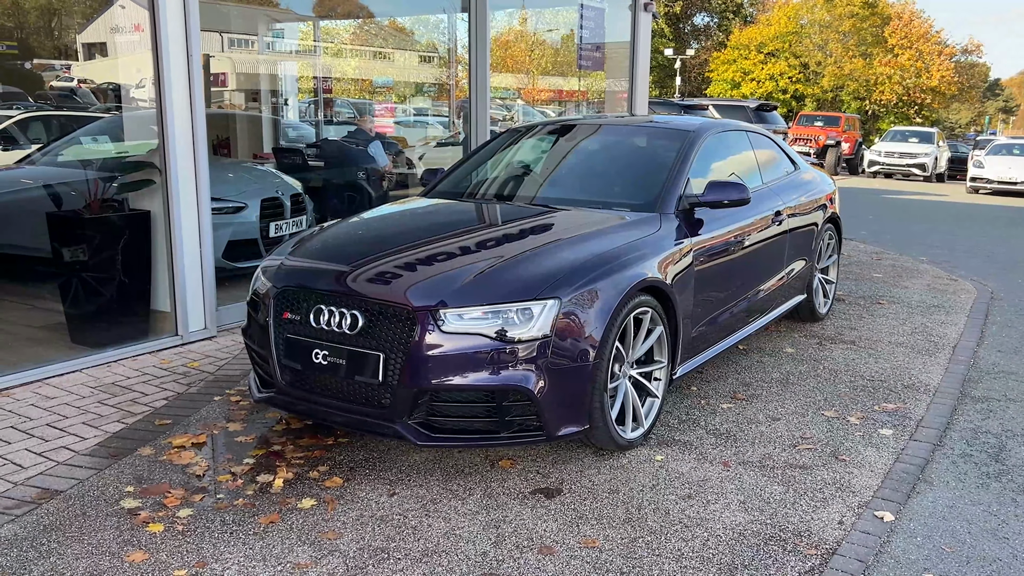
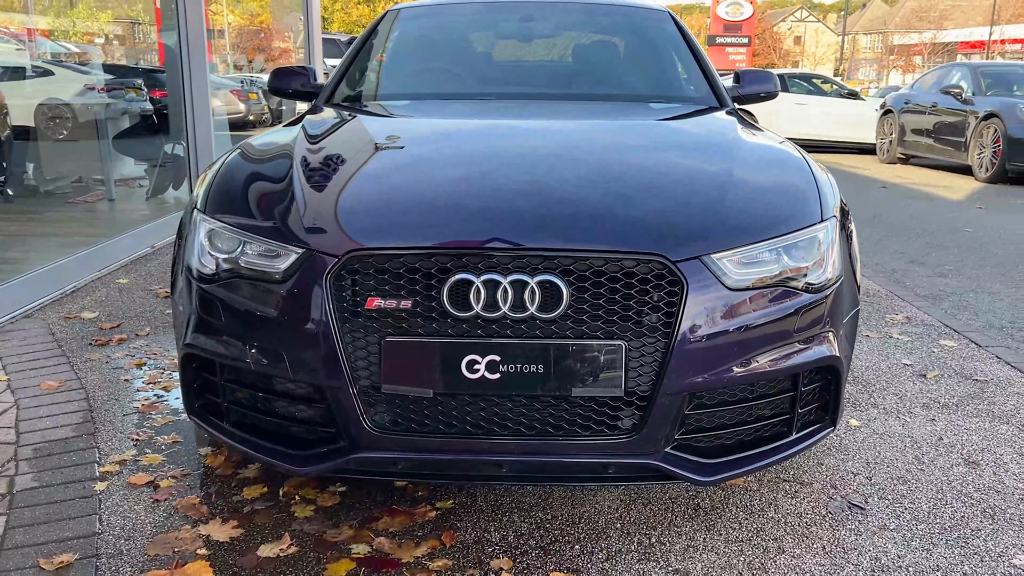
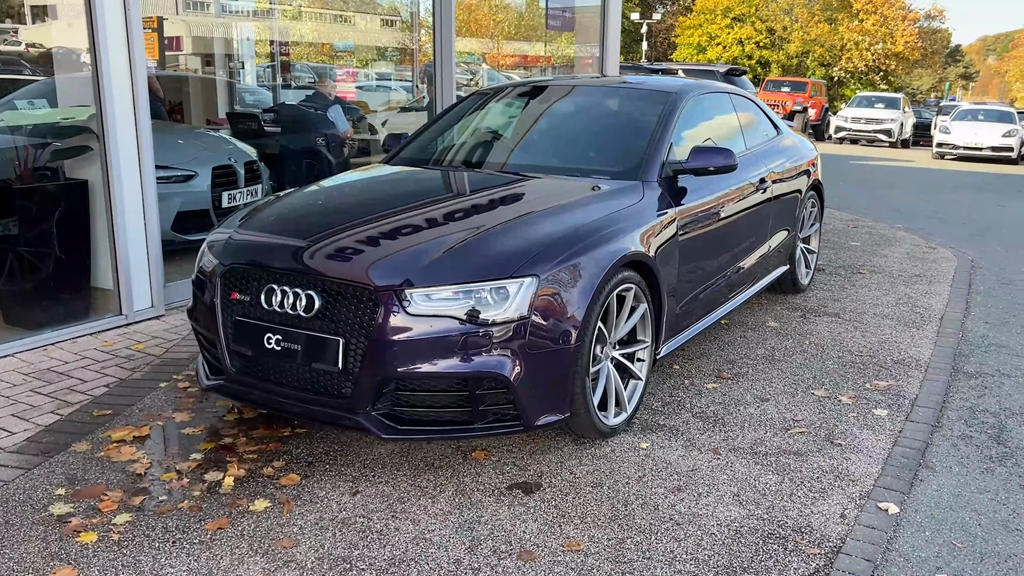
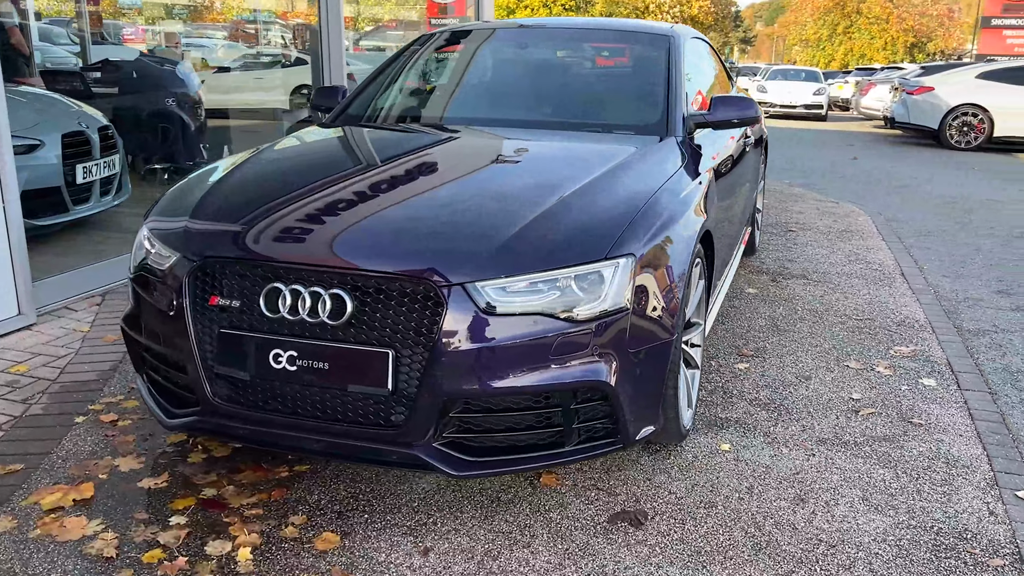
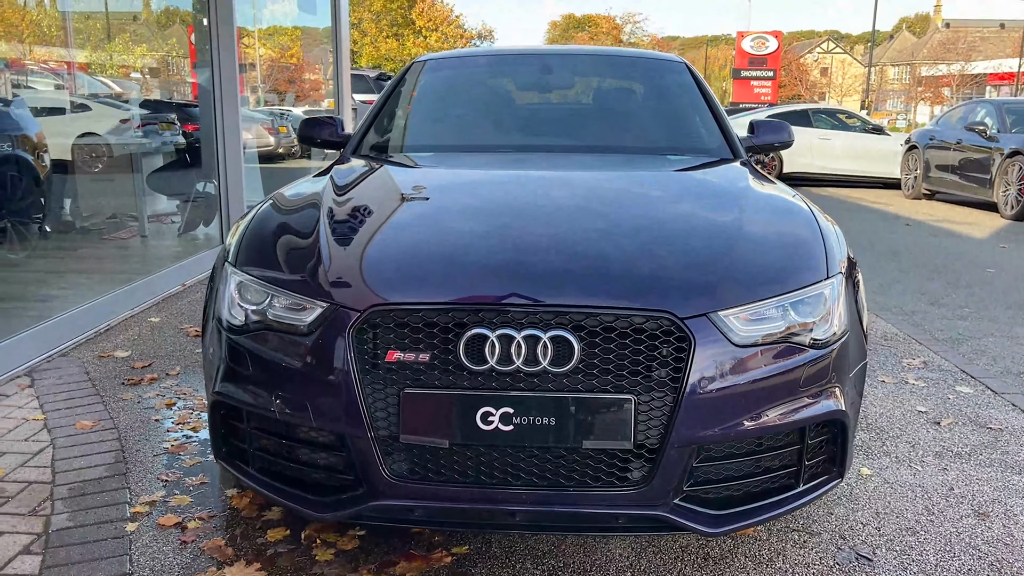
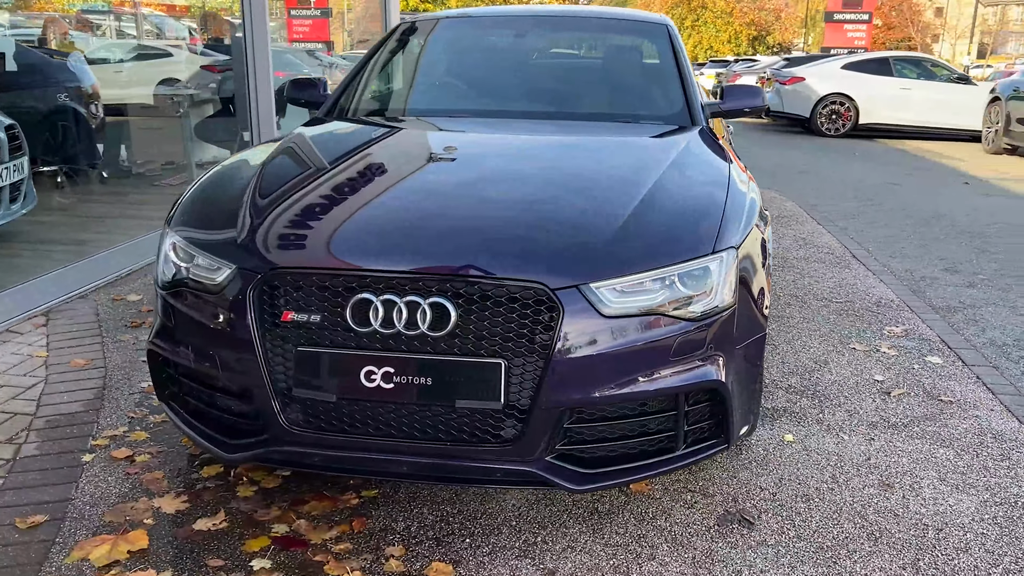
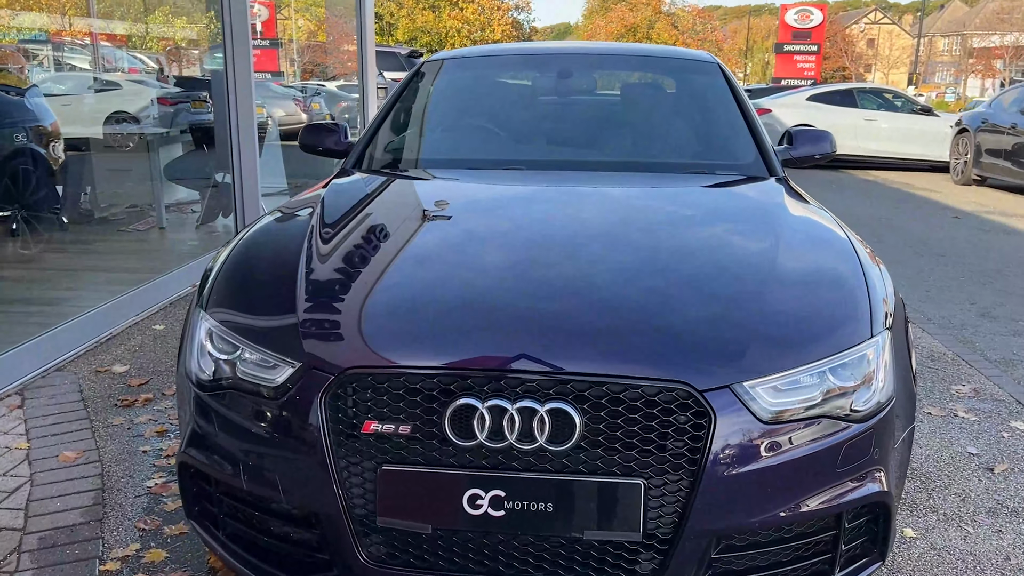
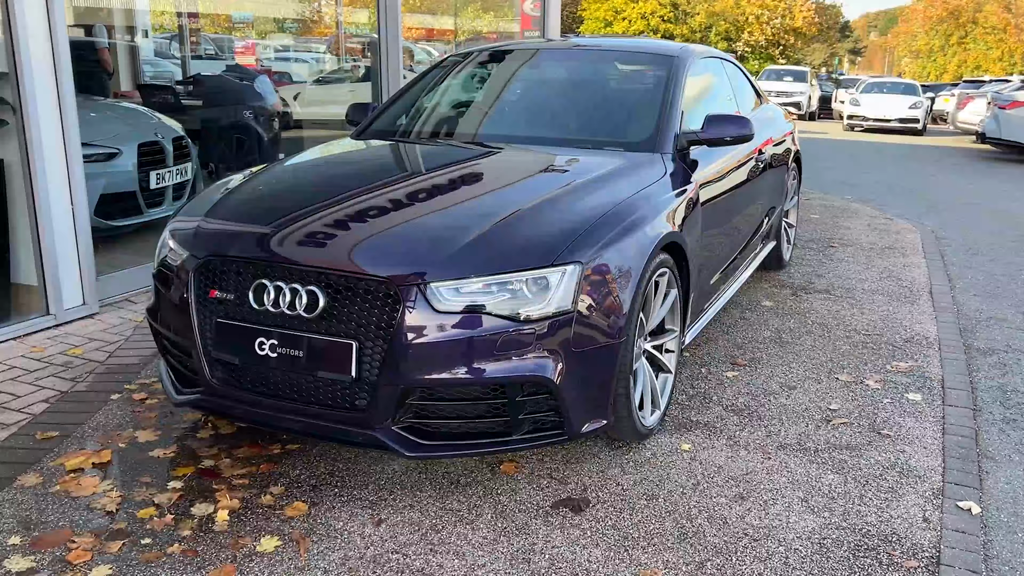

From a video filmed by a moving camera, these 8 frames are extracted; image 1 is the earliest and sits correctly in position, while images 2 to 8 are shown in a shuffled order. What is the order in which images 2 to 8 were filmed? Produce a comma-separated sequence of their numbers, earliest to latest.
3, 8, 4, 6, 2, 5, 7
